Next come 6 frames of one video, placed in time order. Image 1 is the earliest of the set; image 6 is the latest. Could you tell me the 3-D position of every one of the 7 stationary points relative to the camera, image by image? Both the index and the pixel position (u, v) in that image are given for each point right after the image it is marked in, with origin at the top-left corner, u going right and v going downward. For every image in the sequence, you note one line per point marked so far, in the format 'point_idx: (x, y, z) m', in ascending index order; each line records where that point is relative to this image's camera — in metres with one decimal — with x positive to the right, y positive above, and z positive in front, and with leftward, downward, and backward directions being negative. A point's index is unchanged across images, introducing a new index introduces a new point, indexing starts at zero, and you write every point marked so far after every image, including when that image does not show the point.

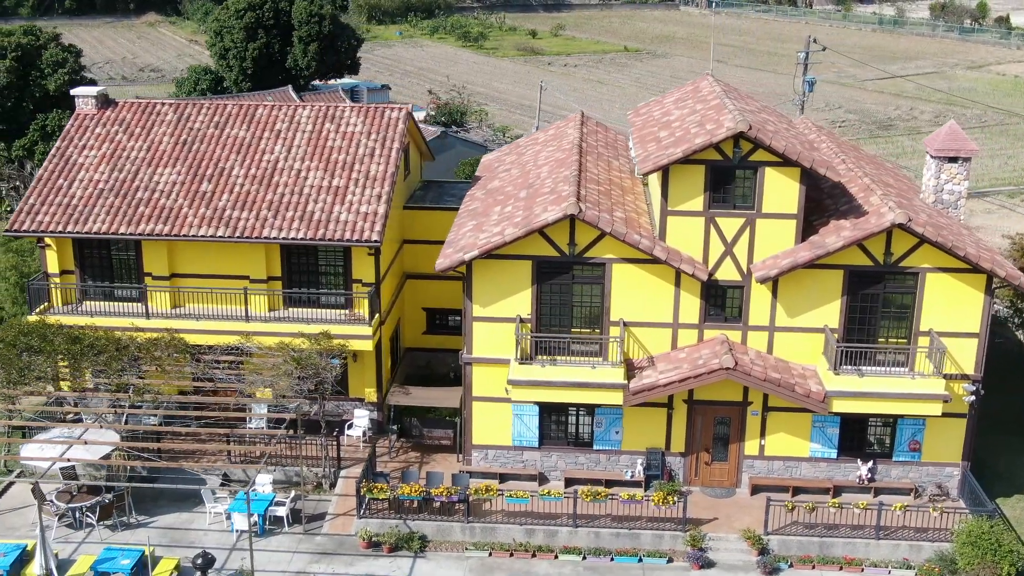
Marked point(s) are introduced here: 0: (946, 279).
0: (+8.4, +0.2, +19.7) m
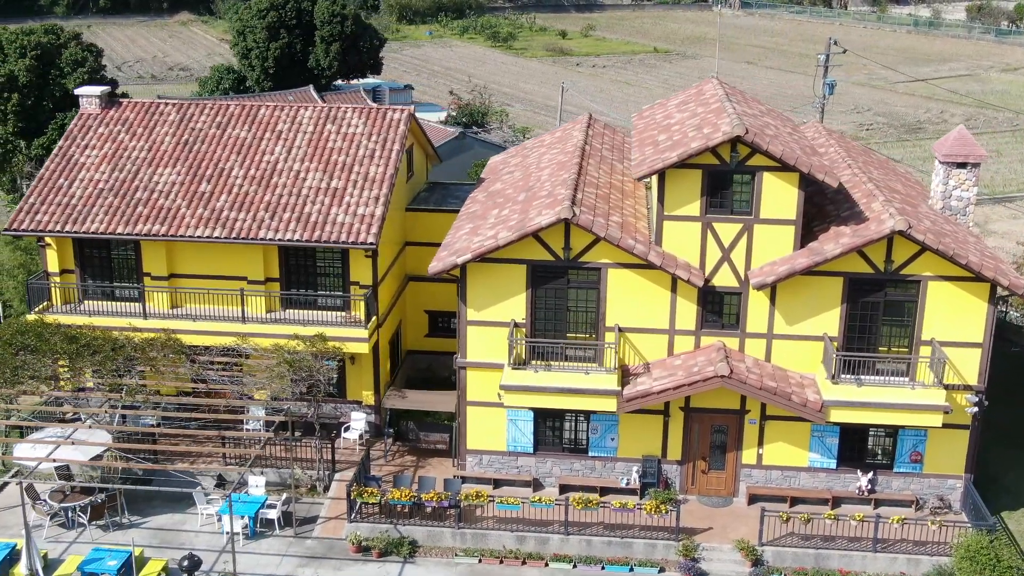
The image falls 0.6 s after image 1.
0: (+8.3, 0.0, +19.3) m
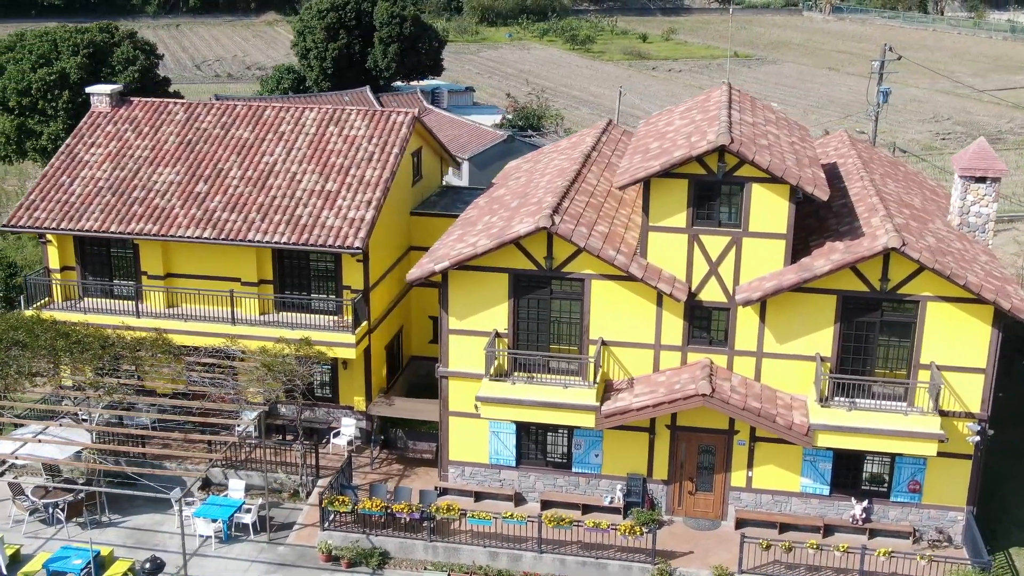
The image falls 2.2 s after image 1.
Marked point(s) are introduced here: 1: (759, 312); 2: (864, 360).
0: (+7.8, -0.4, +18.2) m
1: (+4.6, -0.4, +19.0) m
2: (+6.6, -1.3, +18.9) m
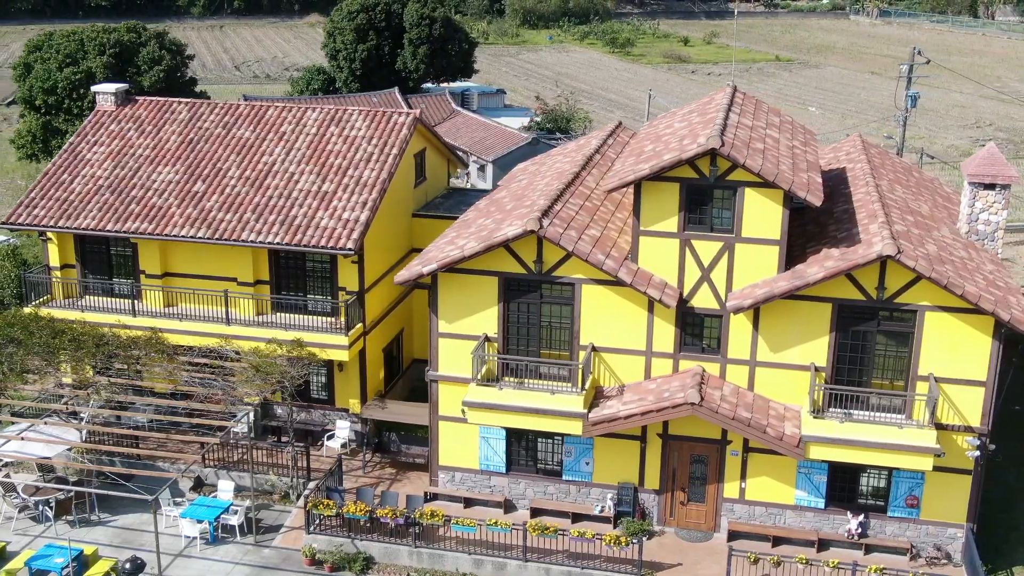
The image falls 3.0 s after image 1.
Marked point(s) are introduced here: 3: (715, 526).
0: (+7.6, -0.5, +17.6) m
1: (+4.4, -0.6, +18.5) m
2: (+6.3, -1.5, +18.3) m
3: (+3.9, -4.6, +19.8) m
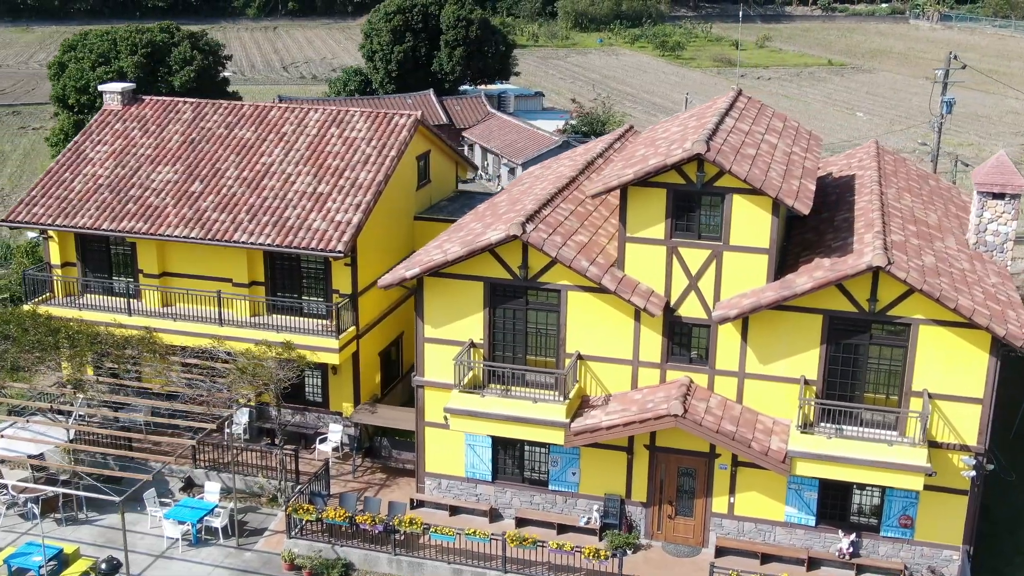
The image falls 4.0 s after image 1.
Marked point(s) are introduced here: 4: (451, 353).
0: (+7.2, -0.8, +17.0) m
1: (+4.1, -0.7, +18.0) m
2: (+6.0, -1.7, +17.7) m
3: (+3.6, -4.8, +19.3) m
4: (-1.2, -1.2, +19.6) m
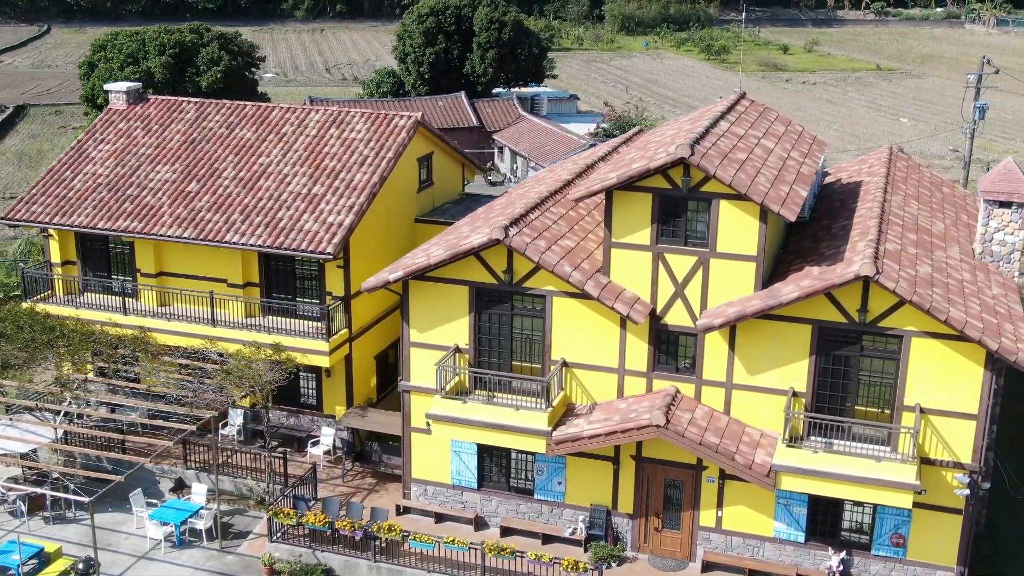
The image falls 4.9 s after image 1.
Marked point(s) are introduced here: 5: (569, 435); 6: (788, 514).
0: (+6.9, -0.9, +16.4) m
1: (+3.7, -0.9, +17.5) m
2: (+5.6, -1.9, +17.2) m
3: (+3.3, -4.9, +18.8) m
4: (-1.4, -1.3, +19.3) m
5: (+1.0, -2.6, +17.8) m
6: (+4.9, -4.0, +18.0) m
